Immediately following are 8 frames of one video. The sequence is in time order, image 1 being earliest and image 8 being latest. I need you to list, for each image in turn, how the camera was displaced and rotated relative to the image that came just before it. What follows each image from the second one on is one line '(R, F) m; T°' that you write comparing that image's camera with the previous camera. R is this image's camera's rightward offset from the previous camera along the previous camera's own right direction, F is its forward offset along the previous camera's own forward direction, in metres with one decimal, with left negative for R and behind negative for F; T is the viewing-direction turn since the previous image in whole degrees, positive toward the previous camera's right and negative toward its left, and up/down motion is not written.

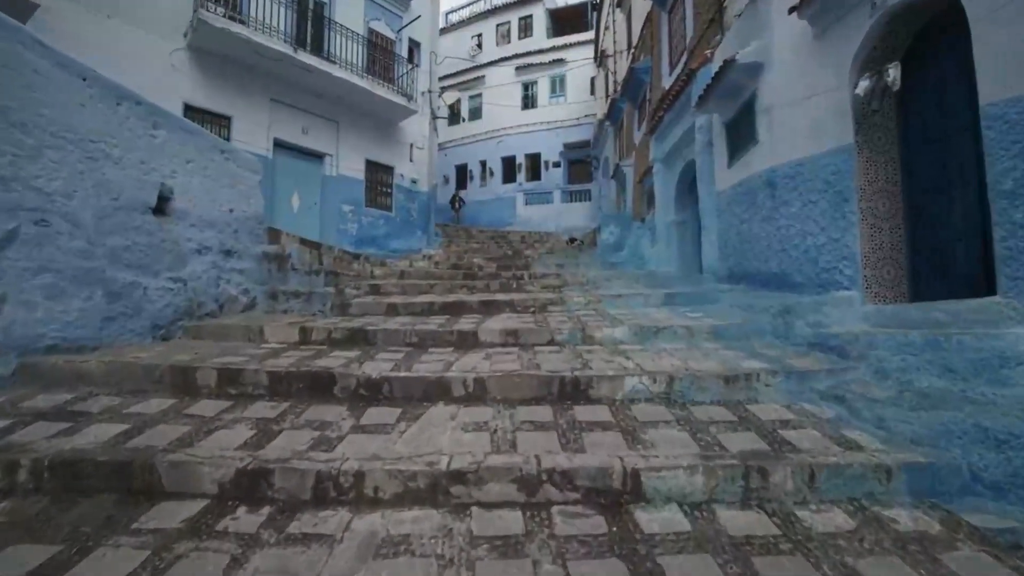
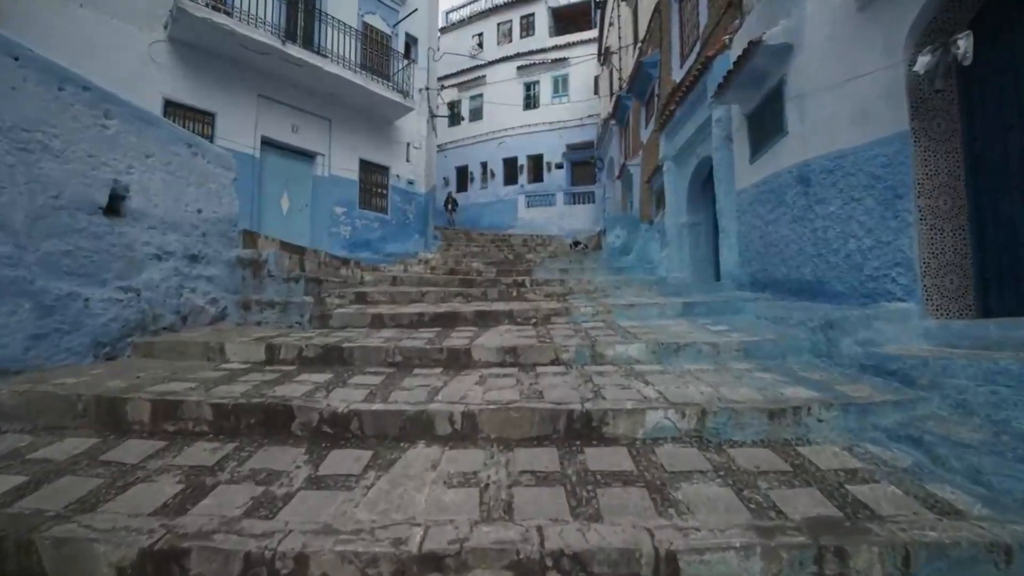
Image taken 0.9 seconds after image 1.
(0.0, +0.5) m; 0°
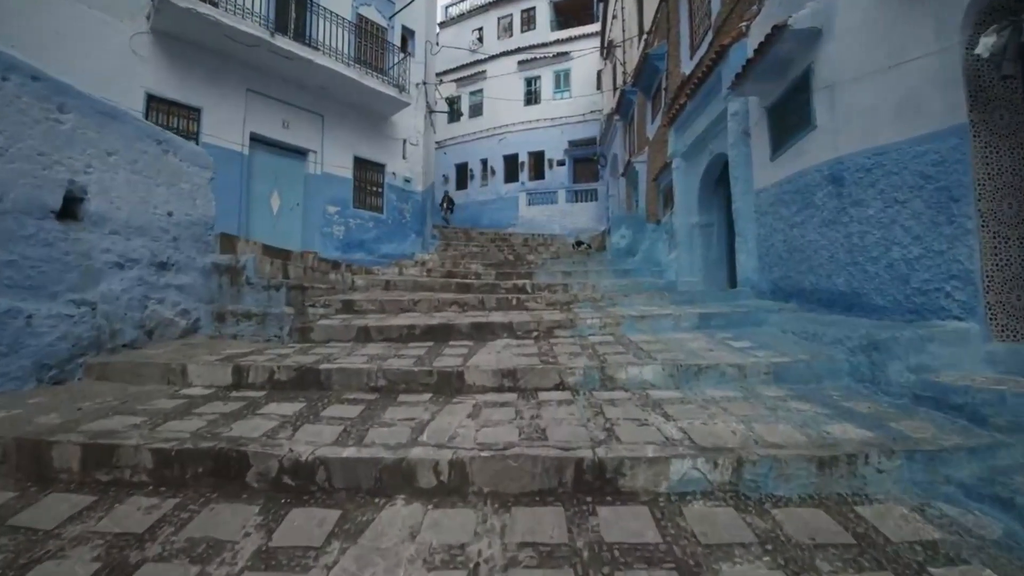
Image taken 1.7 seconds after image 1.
(0.0, +0.4) m; 0°
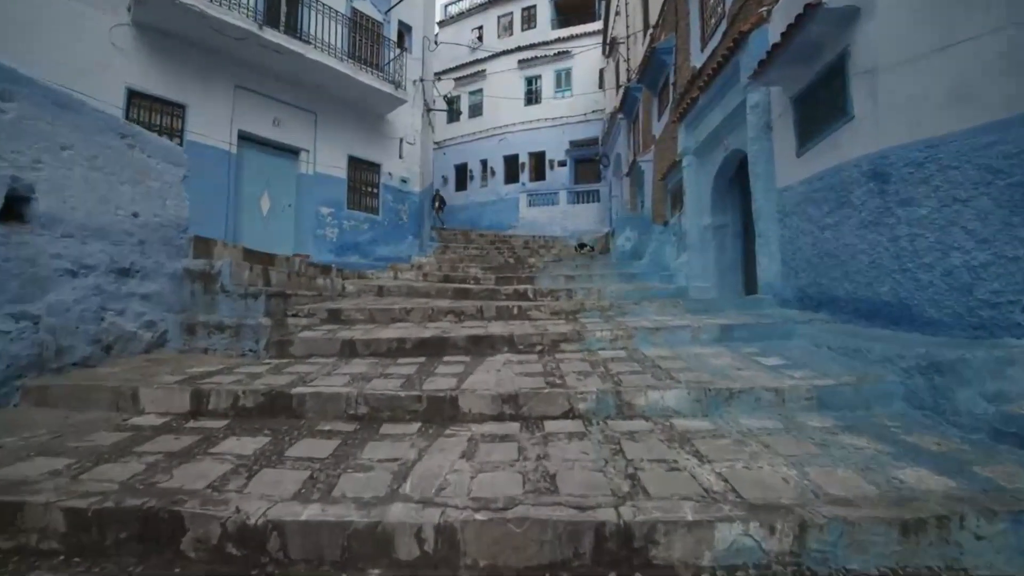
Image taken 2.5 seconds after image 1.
(0.0, +0.4) m; 0°
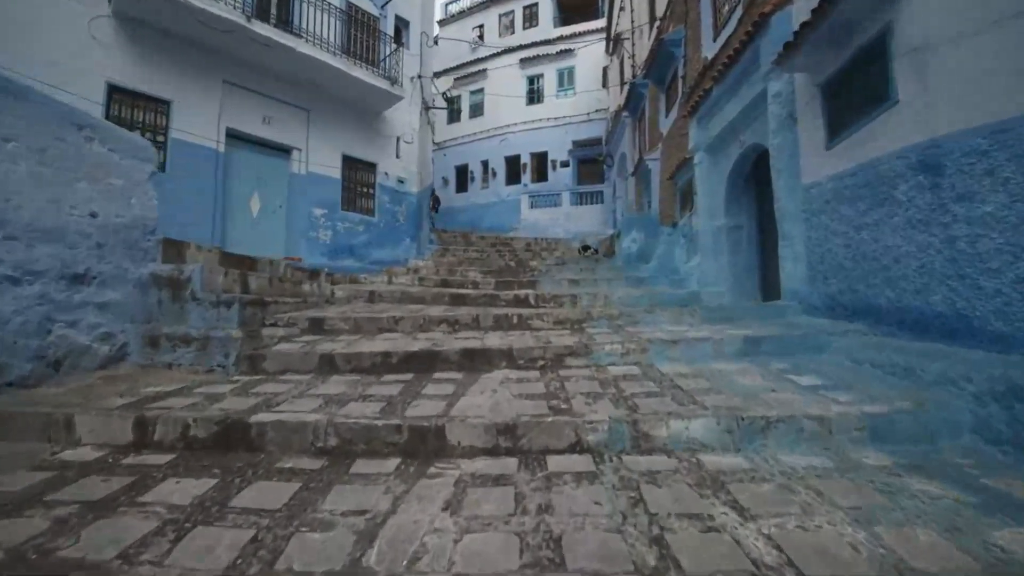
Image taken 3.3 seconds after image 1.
(0.0, +0.4) m; 0°
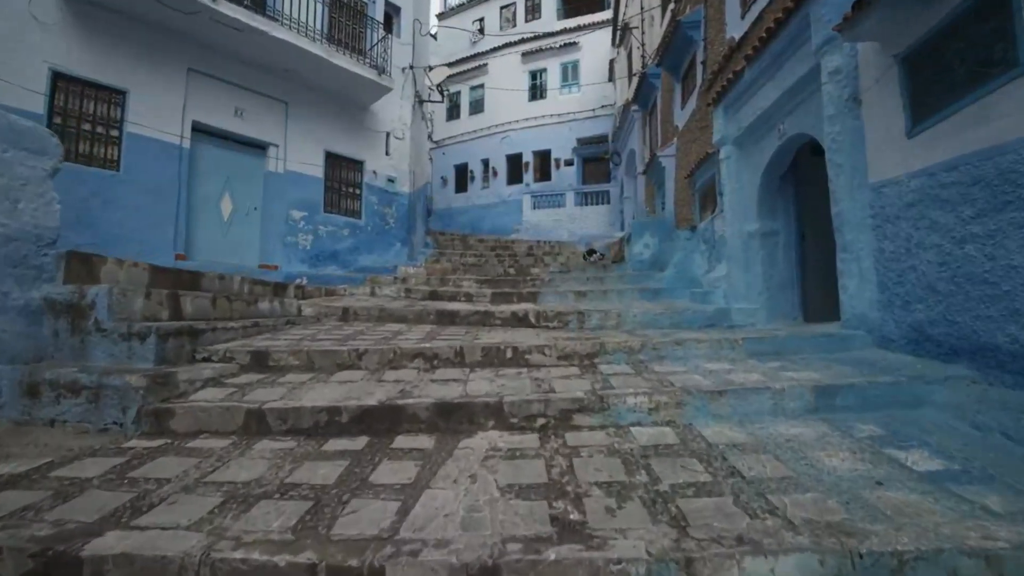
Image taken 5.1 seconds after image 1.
(+0.1, +0.9) m; 0°
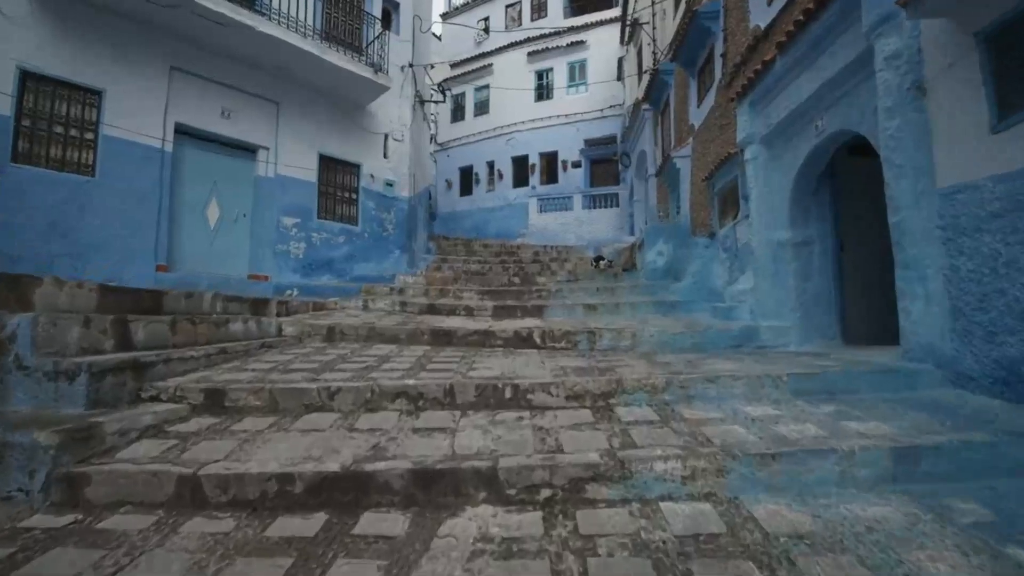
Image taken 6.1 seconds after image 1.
(0.0, +0.5) m; -1°
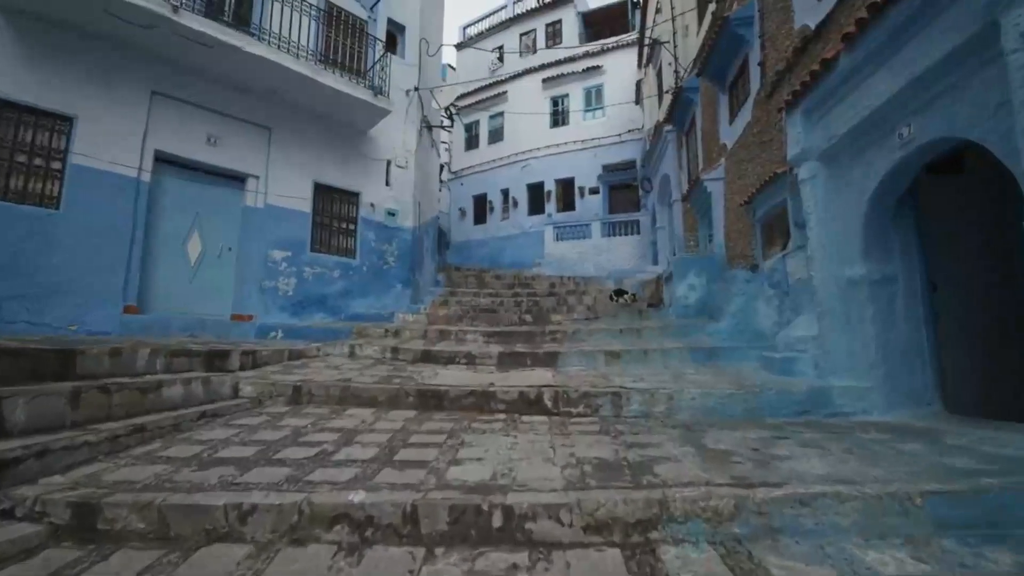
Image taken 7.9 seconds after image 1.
(+0.1, +0.9) m; -2°
